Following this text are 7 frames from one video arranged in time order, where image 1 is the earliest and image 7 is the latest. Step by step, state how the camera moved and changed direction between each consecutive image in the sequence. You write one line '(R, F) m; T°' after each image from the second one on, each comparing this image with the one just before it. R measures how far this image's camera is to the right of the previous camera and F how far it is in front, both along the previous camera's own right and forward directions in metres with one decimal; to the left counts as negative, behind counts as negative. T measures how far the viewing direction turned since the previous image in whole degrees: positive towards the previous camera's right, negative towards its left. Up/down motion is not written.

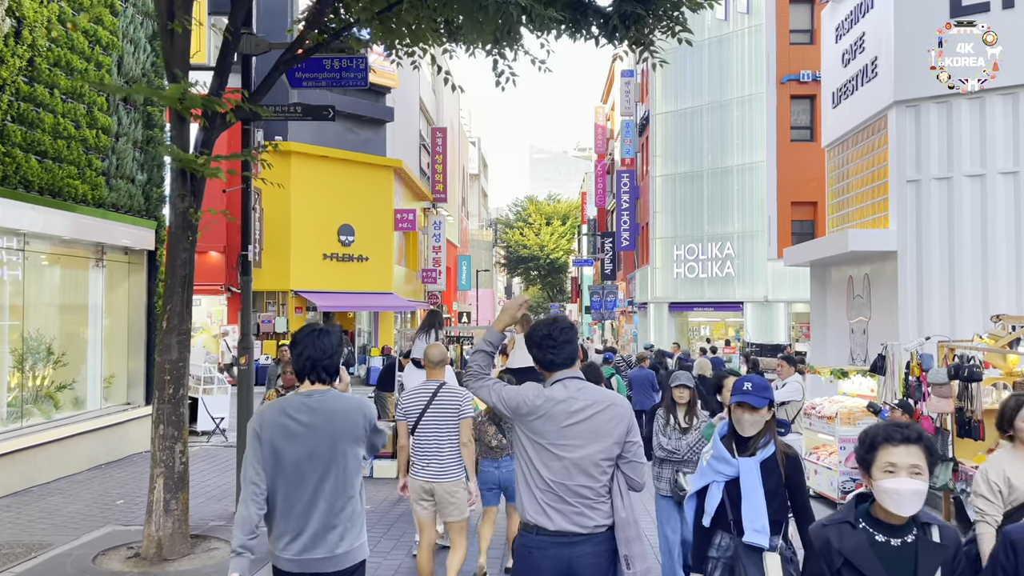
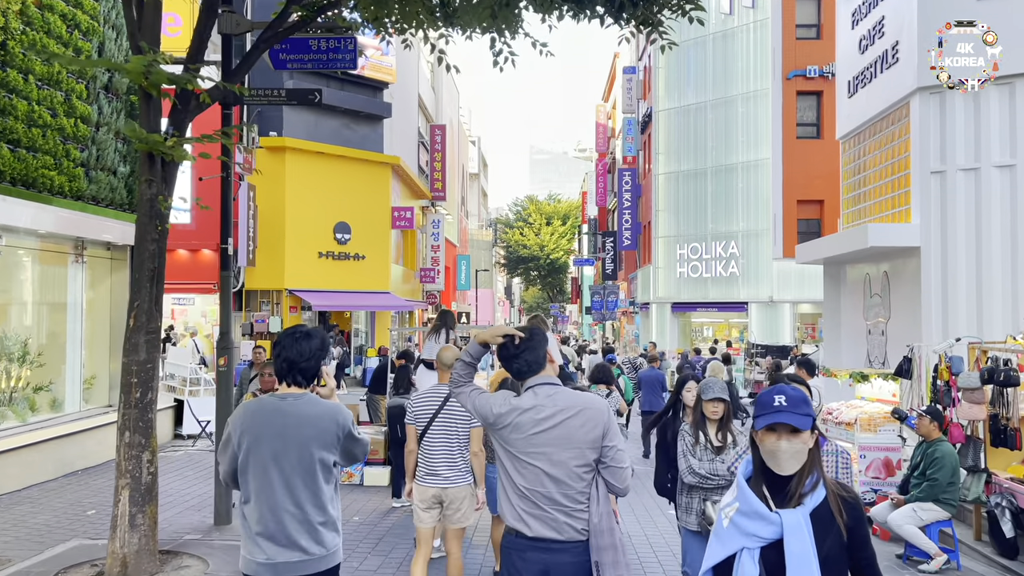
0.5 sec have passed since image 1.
(0.0, +0.6) m; 0°
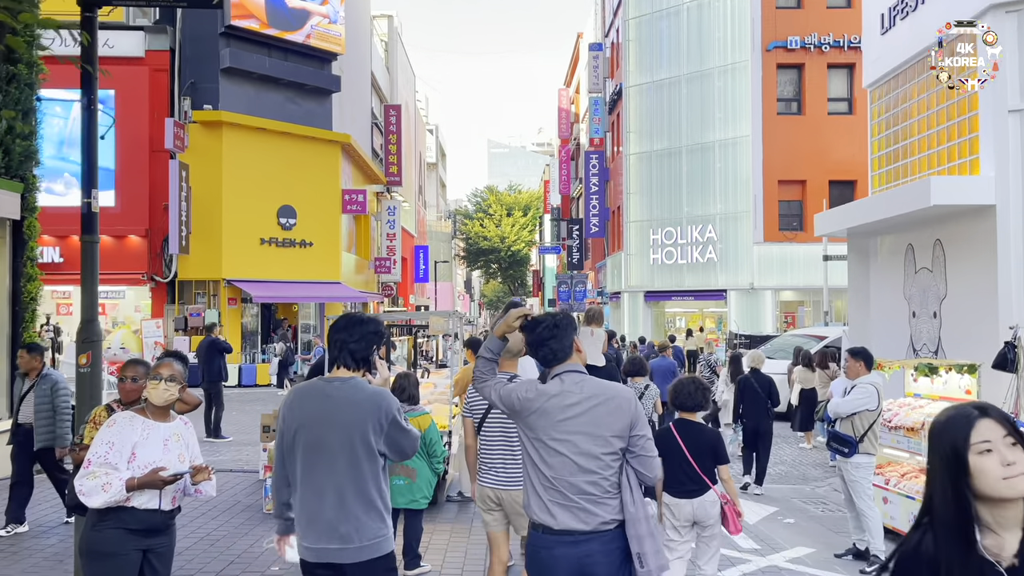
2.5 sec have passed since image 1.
(-0.1, +2.3) m; +3°
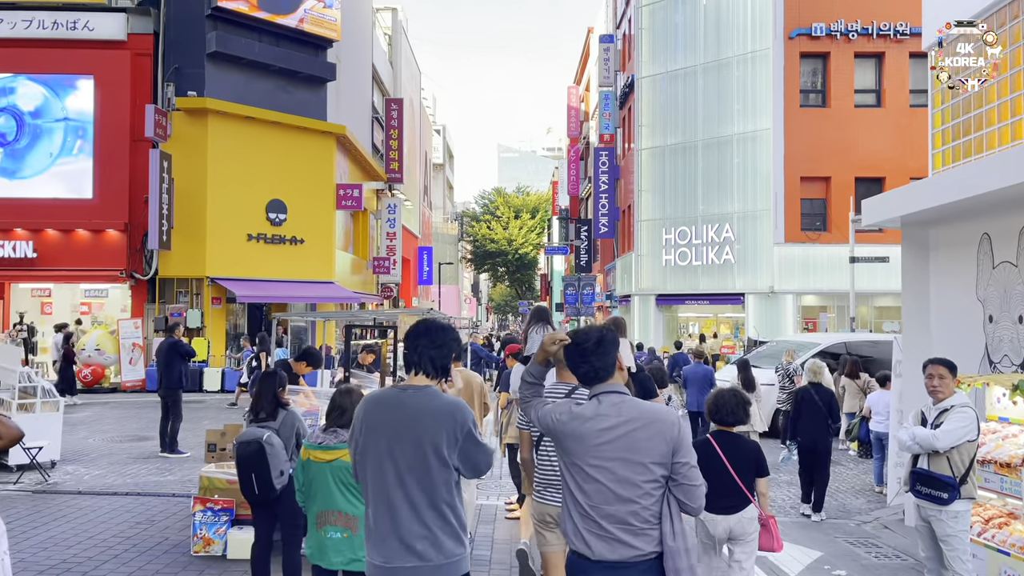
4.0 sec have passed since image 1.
(+0.2, +1.7) m; -1°
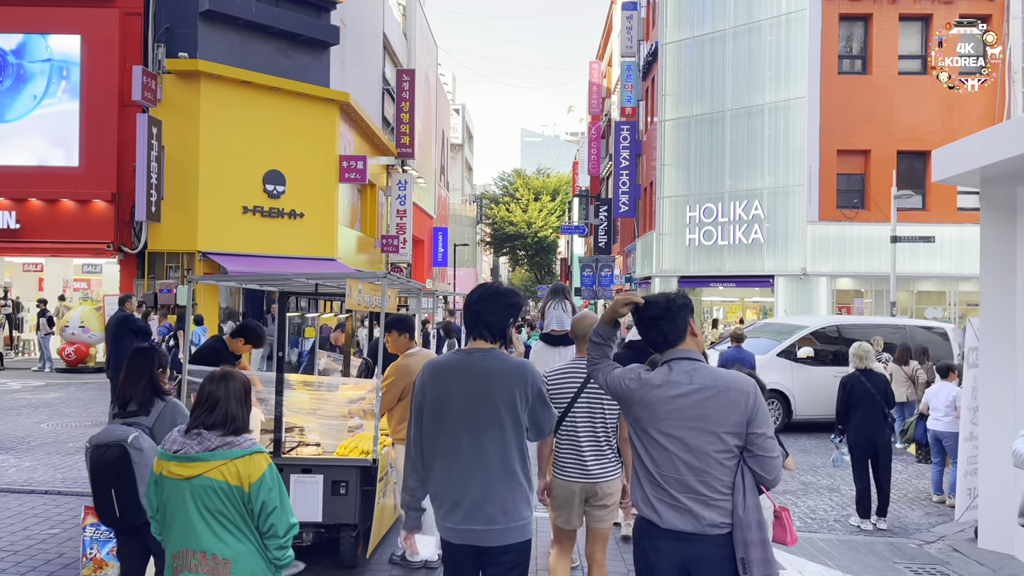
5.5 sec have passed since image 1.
(+0.3, +1.6) m; -1°
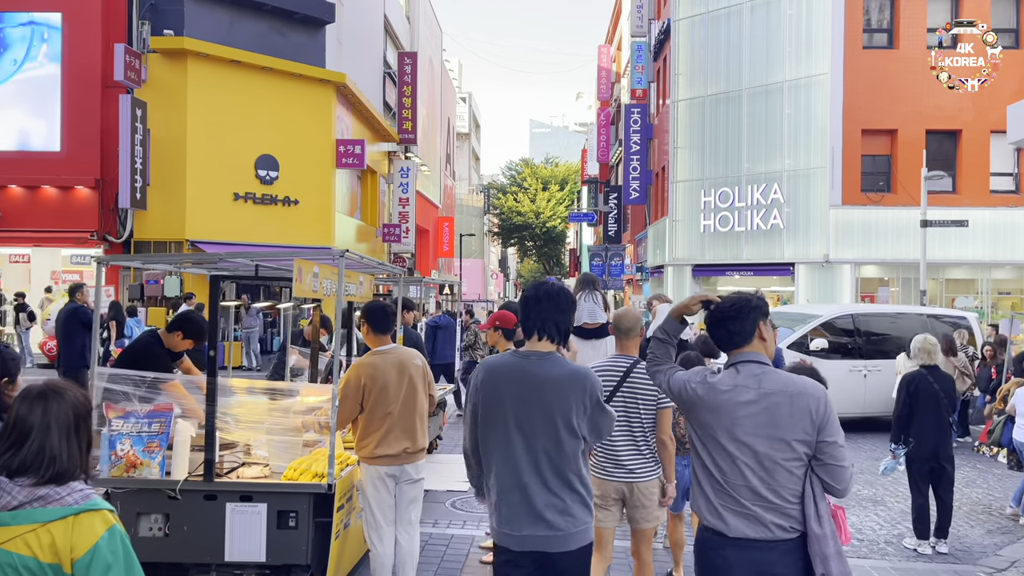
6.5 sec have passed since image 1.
(+0.1, +1.2) m; -1°
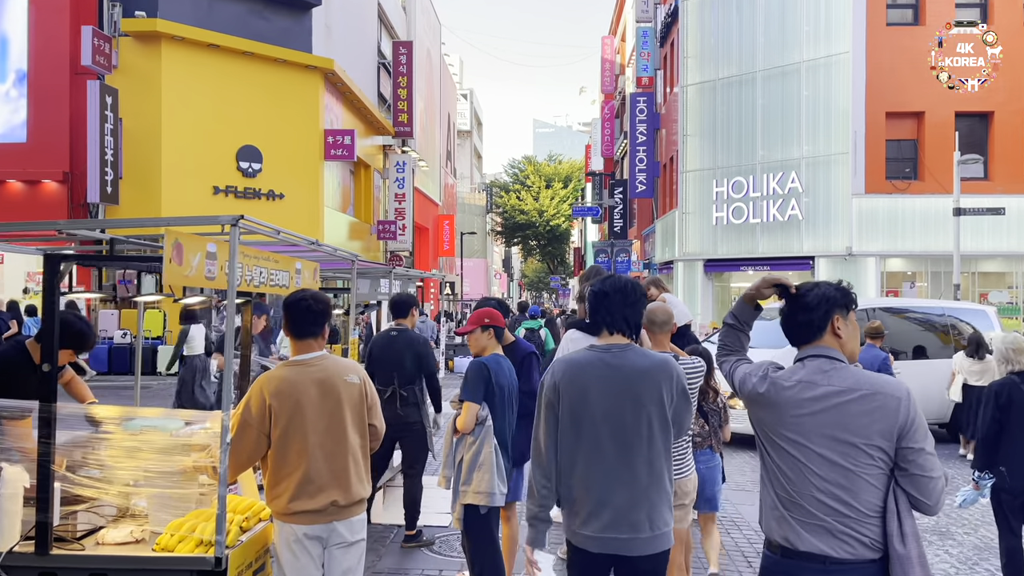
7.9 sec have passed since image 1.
(+0.1, +1.5) m; 0°
